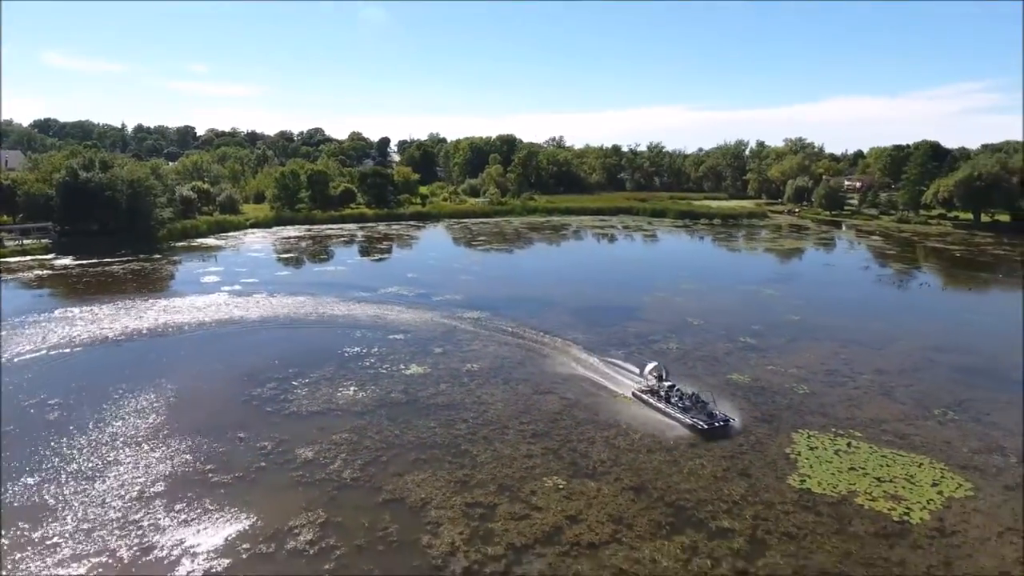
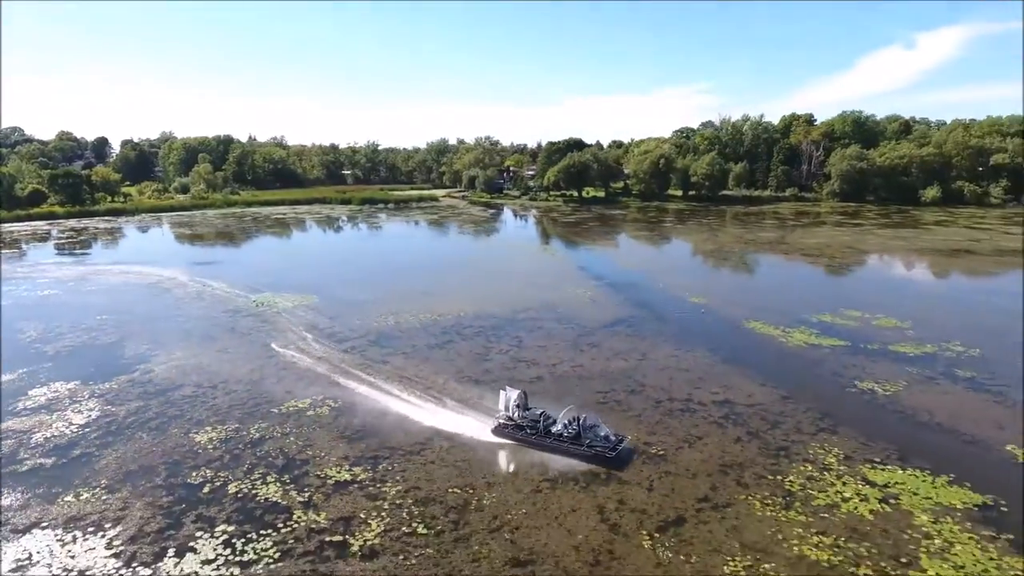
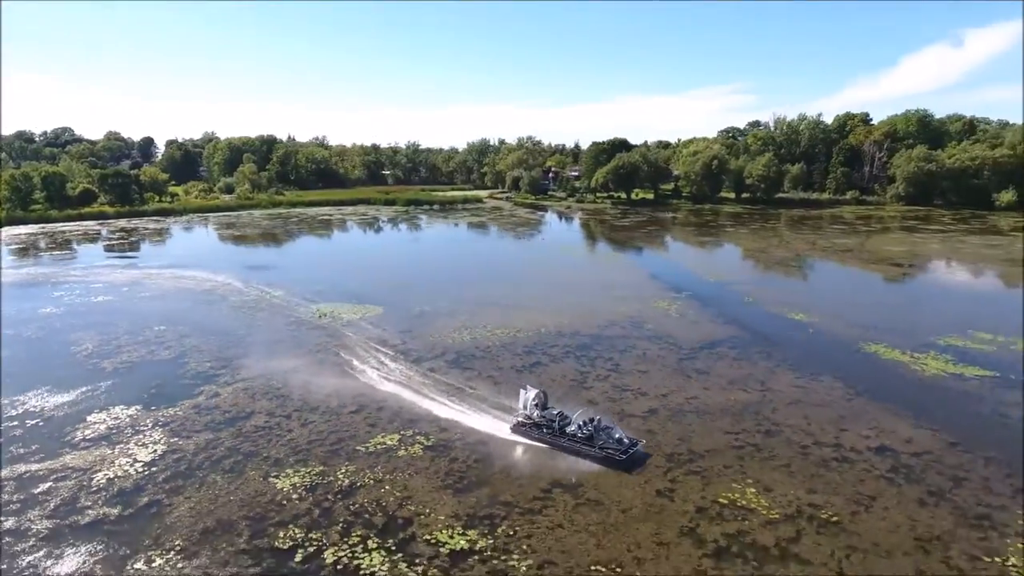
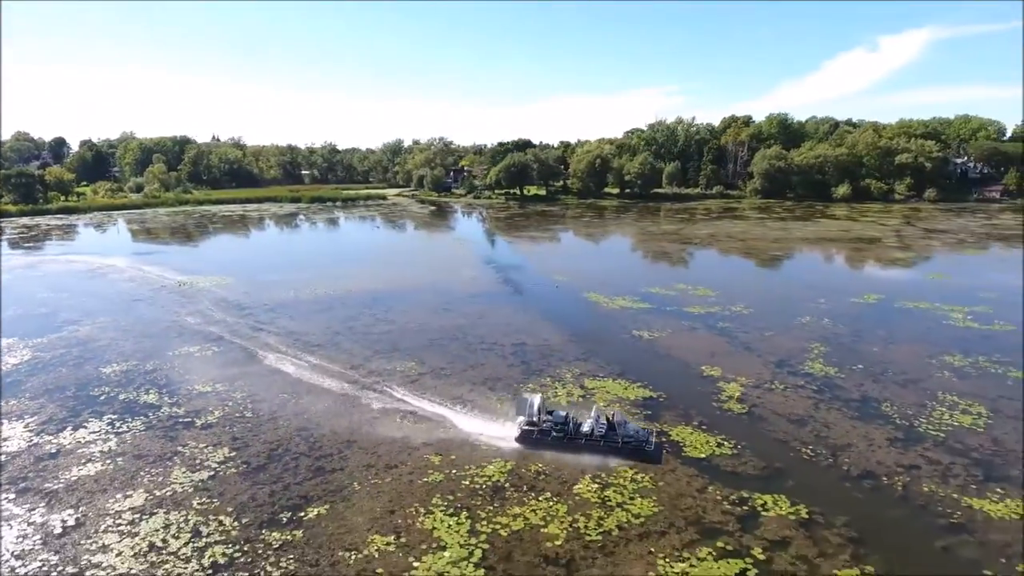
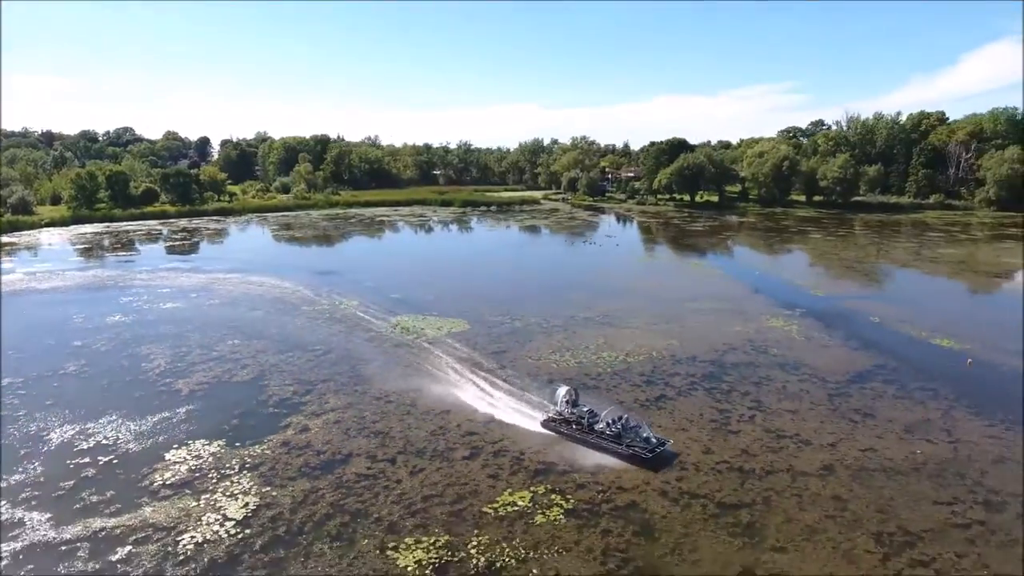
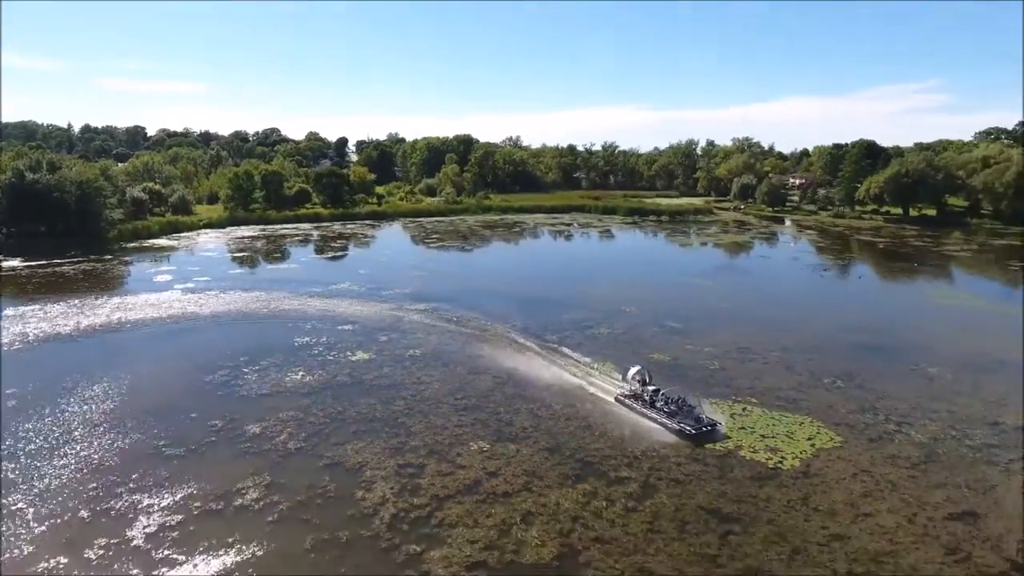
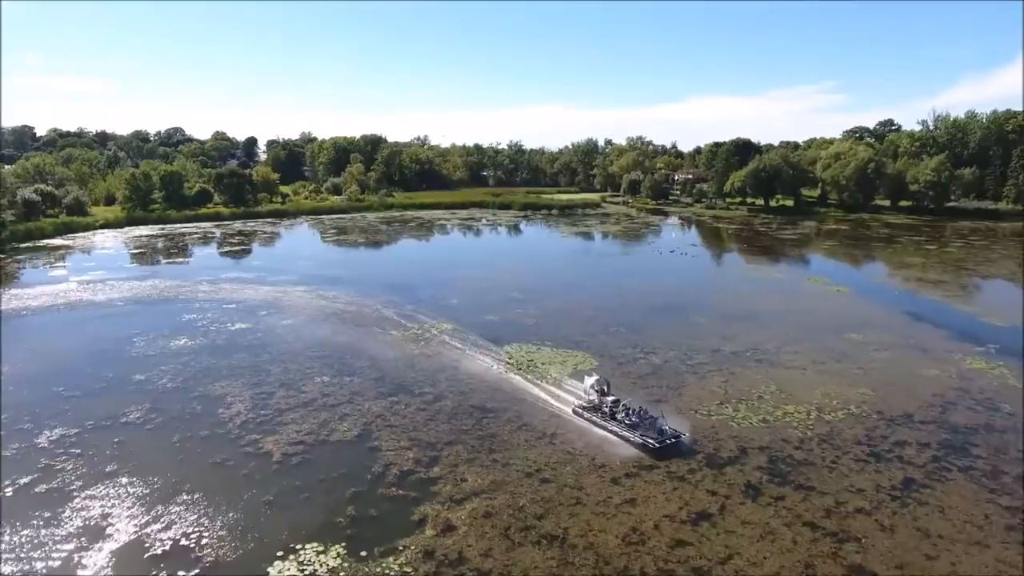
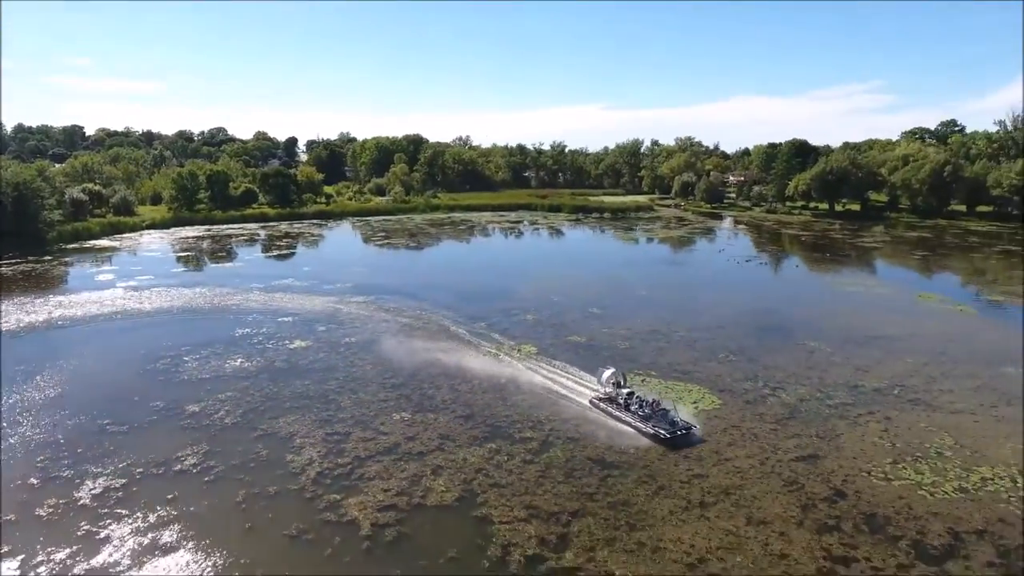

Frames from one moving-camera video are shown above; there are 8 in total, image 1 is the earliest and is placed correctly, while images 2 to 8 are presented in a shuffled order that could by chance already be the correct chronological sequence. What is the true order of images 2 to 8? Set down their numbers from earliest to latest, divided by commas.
6, 8, 7, 5, 3, 2, 4
